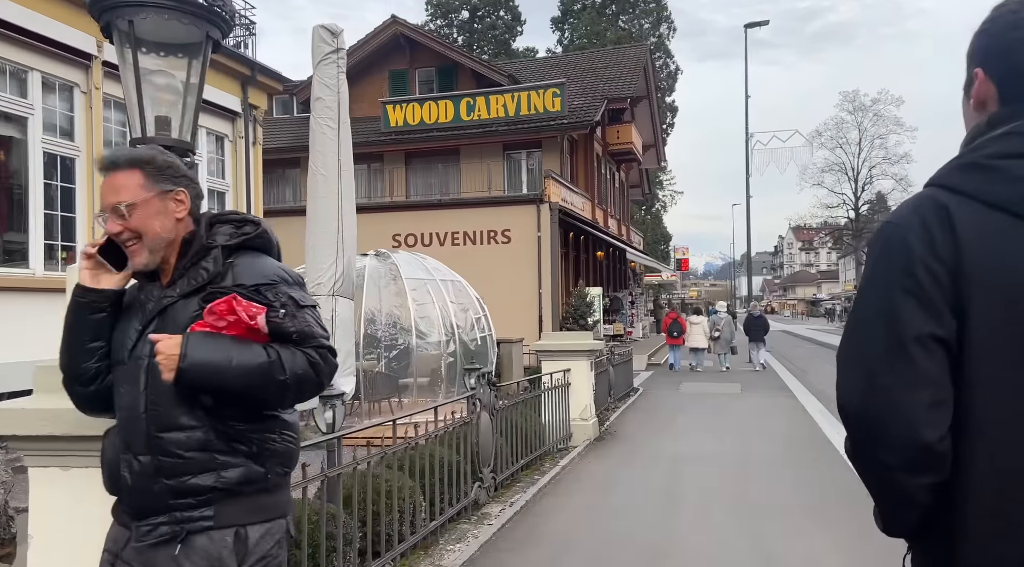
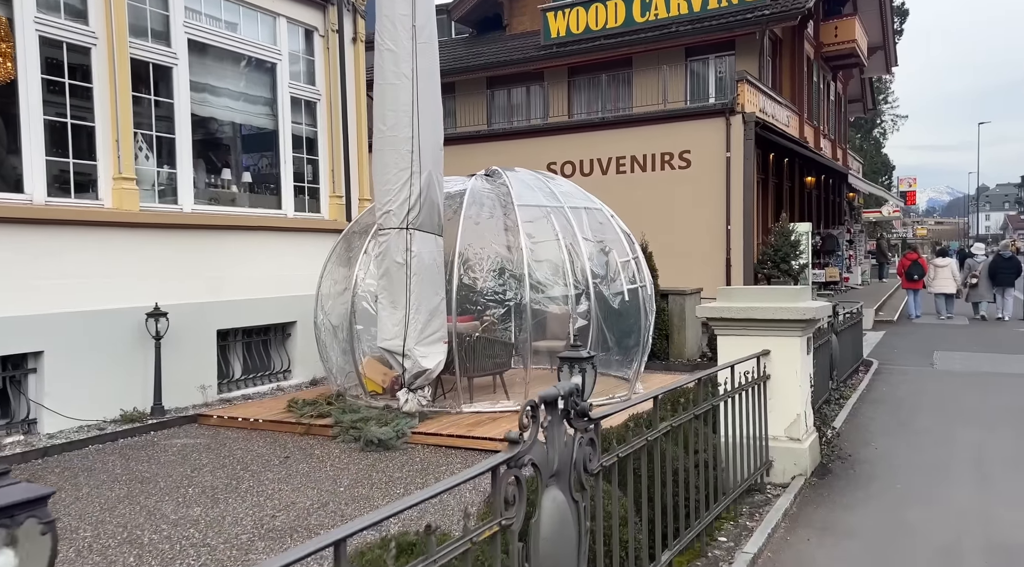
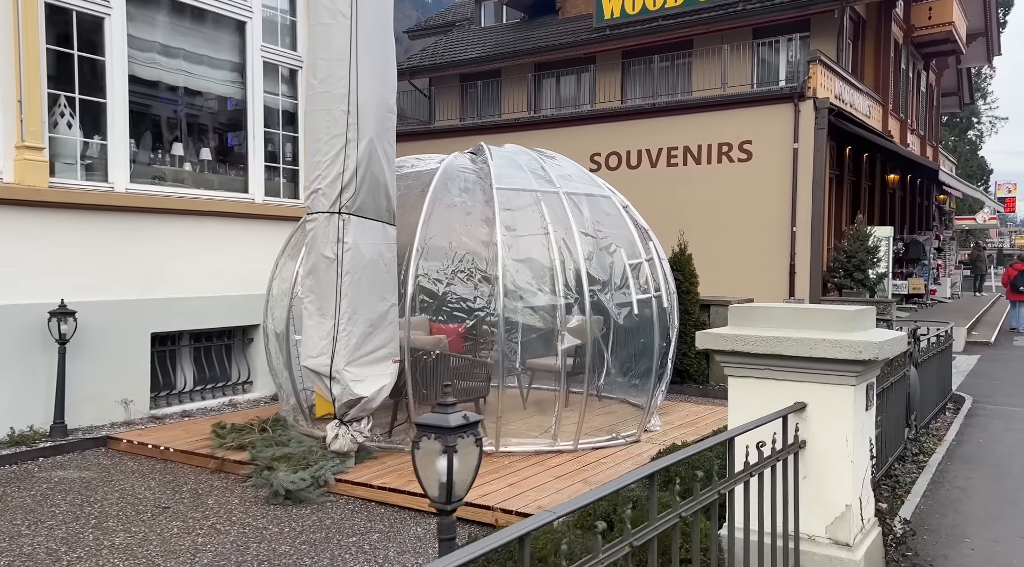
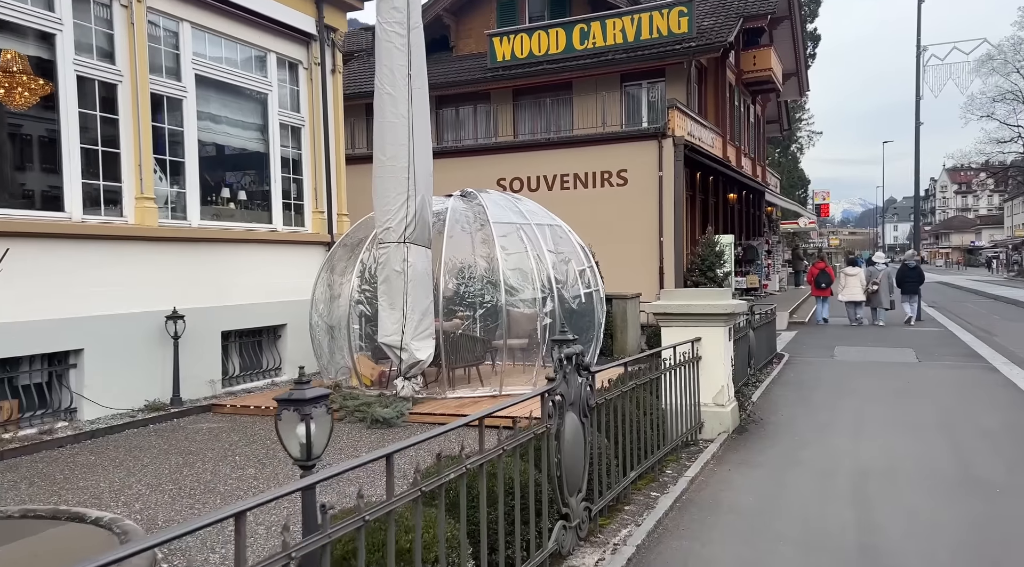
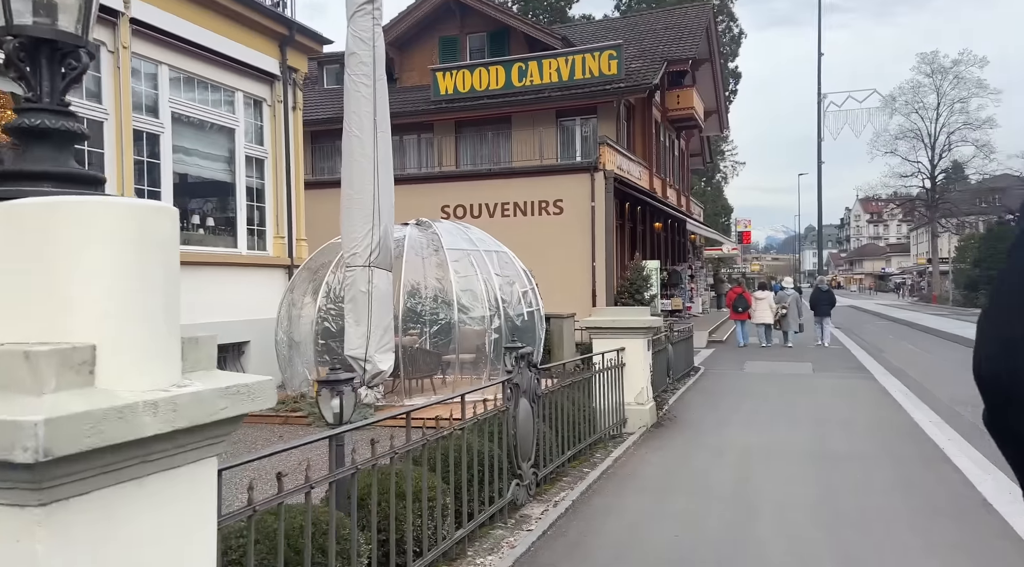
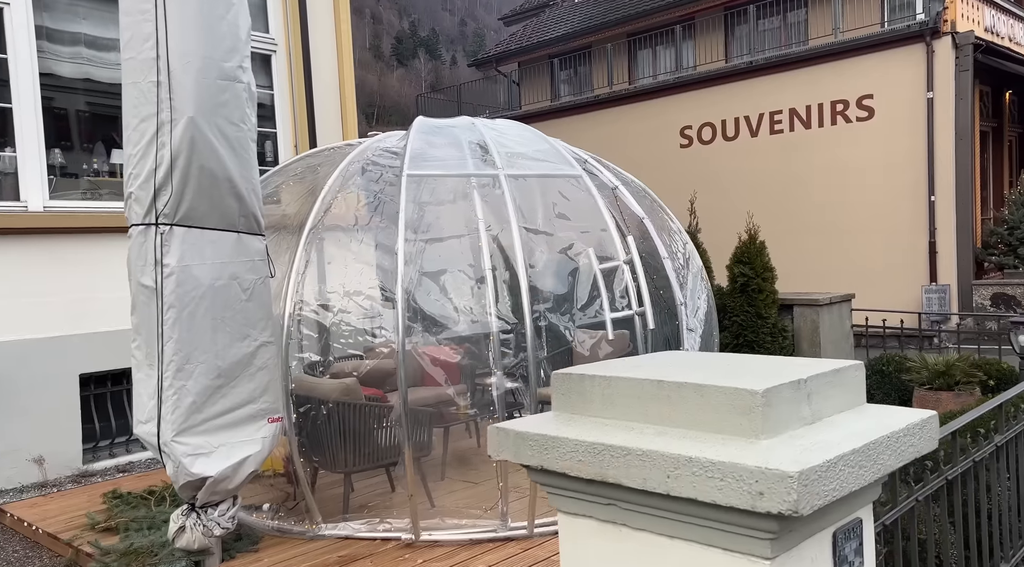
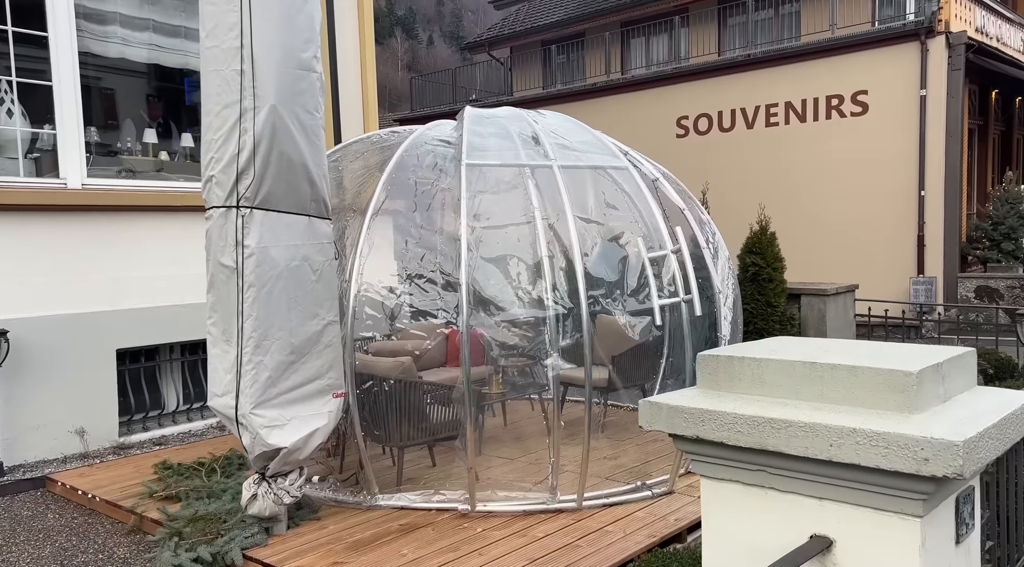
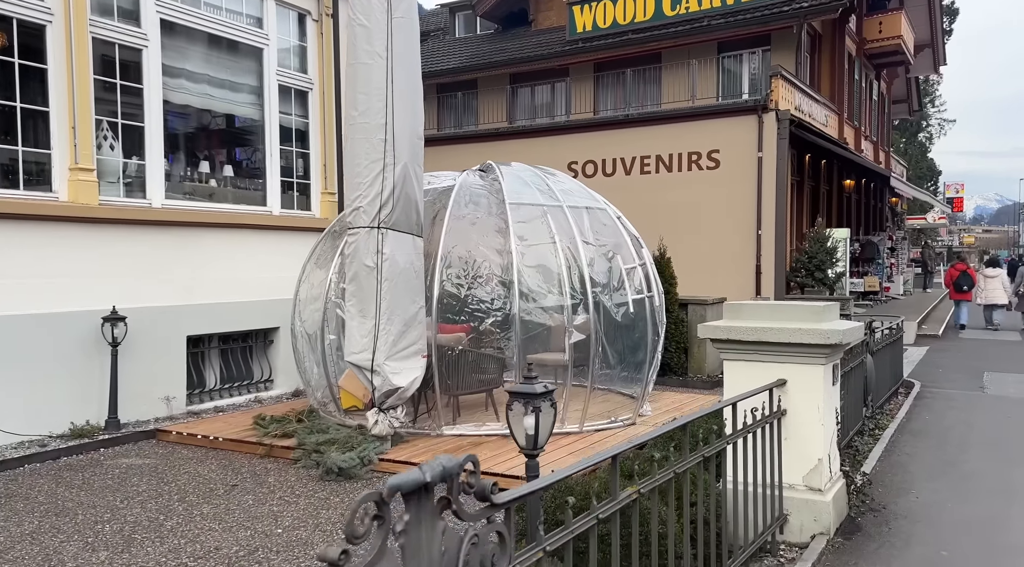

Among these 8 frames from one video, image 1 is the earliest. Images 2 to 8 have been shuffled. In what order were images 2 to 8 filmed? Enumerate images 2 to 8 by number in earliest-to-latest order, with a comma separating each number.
5, 4, 2, 8, 3, 7, 6
